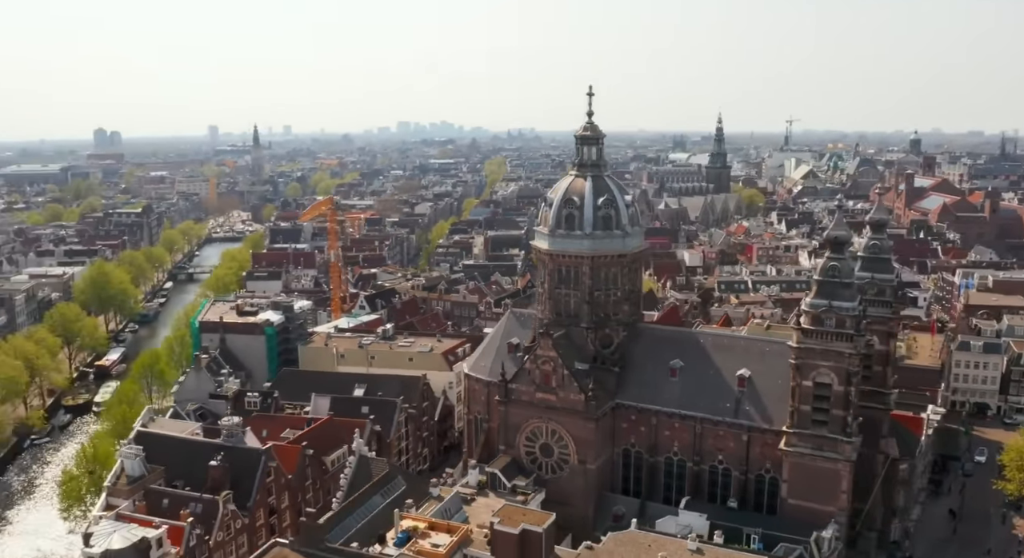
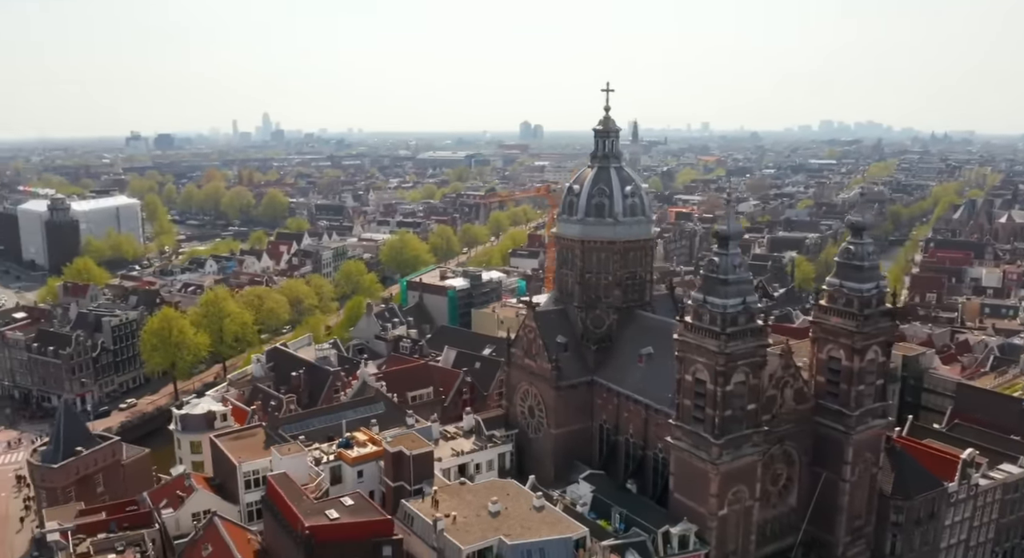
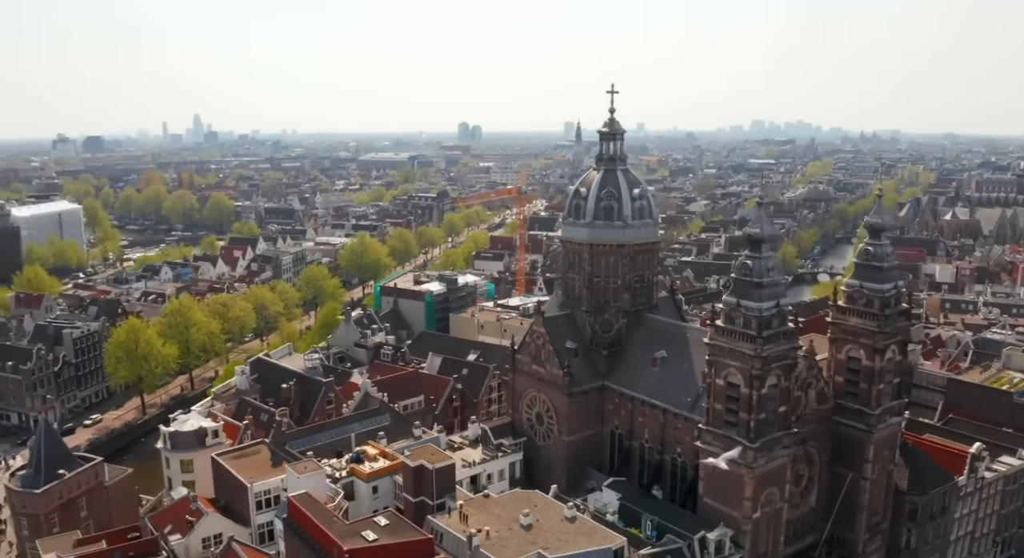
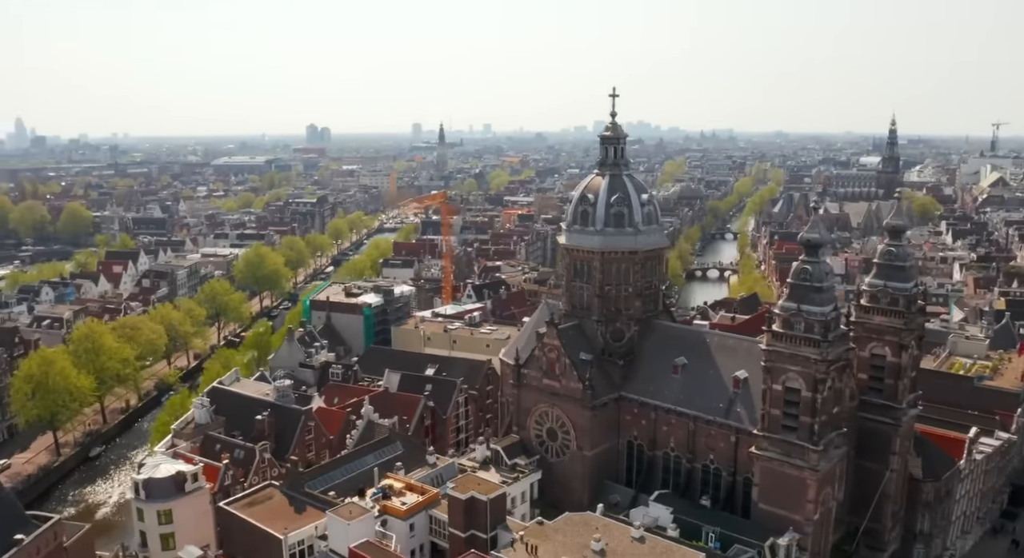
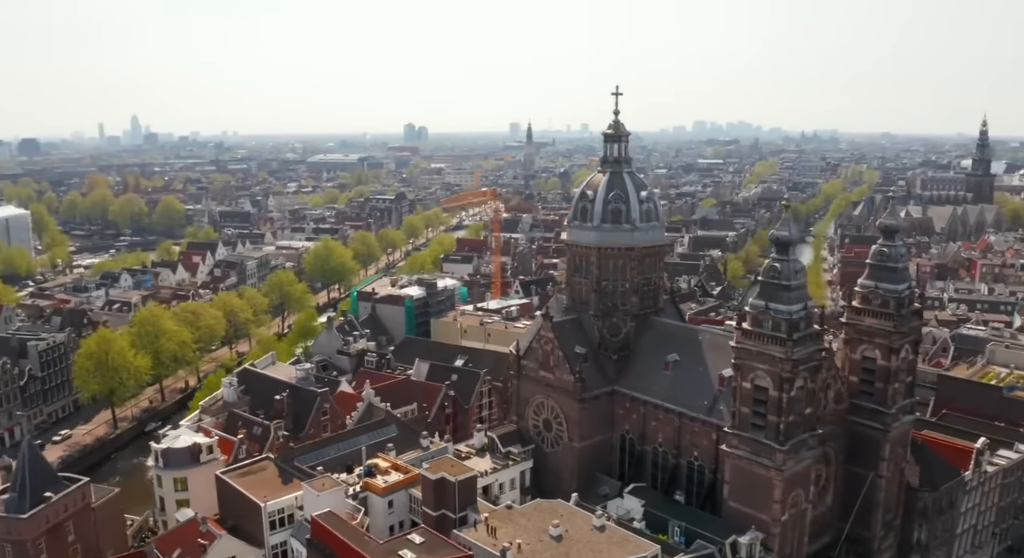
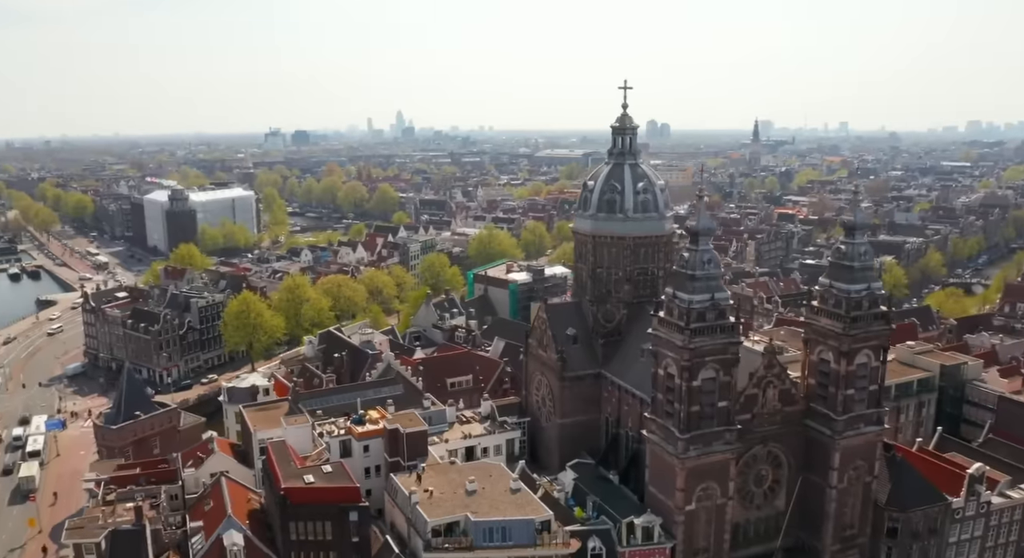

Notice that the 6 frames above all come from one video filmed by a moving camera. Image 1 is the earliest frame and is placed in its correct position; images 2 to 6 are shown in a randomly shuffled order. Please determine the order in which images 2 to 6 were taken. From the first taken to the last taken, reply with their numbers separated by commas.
4, 5, 3, 2, 6
